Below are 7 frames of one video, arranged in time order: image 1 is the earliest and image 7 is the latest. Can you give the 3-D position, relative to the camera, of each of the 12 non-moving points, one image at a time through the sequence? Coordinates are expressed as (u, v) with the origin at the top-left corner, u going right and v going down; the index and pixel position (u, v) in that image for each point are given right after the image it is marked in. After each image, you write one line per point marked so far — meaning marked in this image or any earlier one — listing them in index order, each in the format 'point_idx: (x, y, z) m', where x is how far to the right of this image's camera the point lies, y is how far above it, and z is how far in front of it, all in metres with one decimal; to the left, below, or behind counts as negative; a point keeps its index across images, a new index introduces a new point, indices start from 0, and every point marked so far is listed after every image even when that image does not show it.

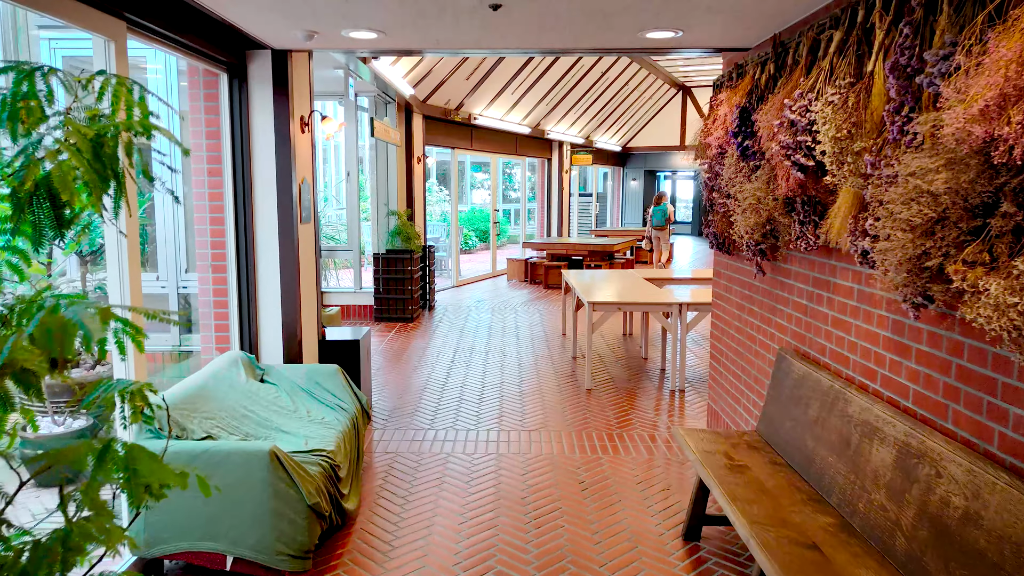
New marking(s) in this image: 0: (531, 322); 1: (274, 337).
0: (+0.2, -0.4, +8.0) m
1: (-1.2, -0.3, +3.8) m
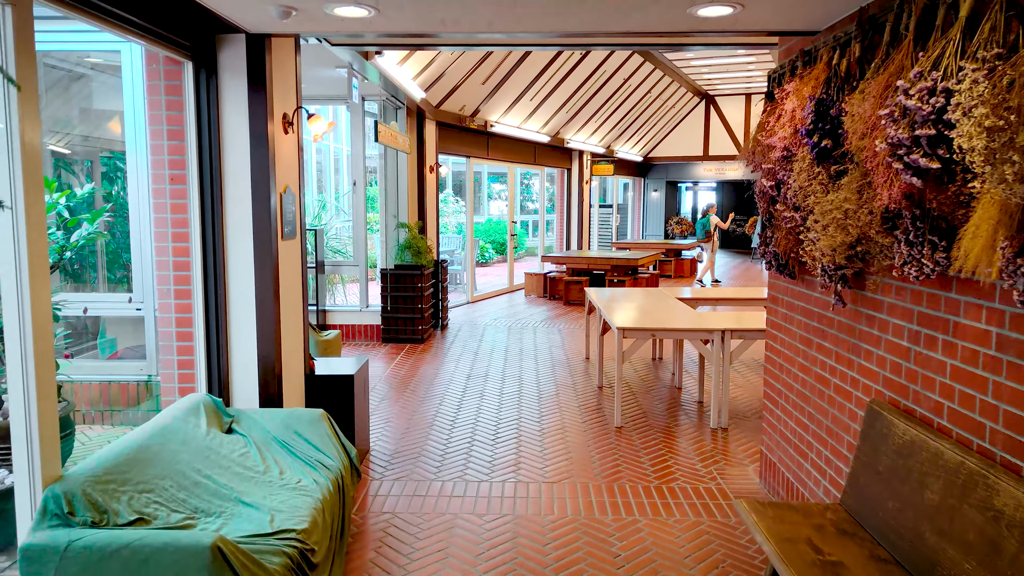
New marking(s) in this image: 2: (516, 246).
0: (+0.4, -0.6, +7.4) m
1: (-1.1, -0.4, +3.2) m
2: (+0.1, +0.7, +11.9) m
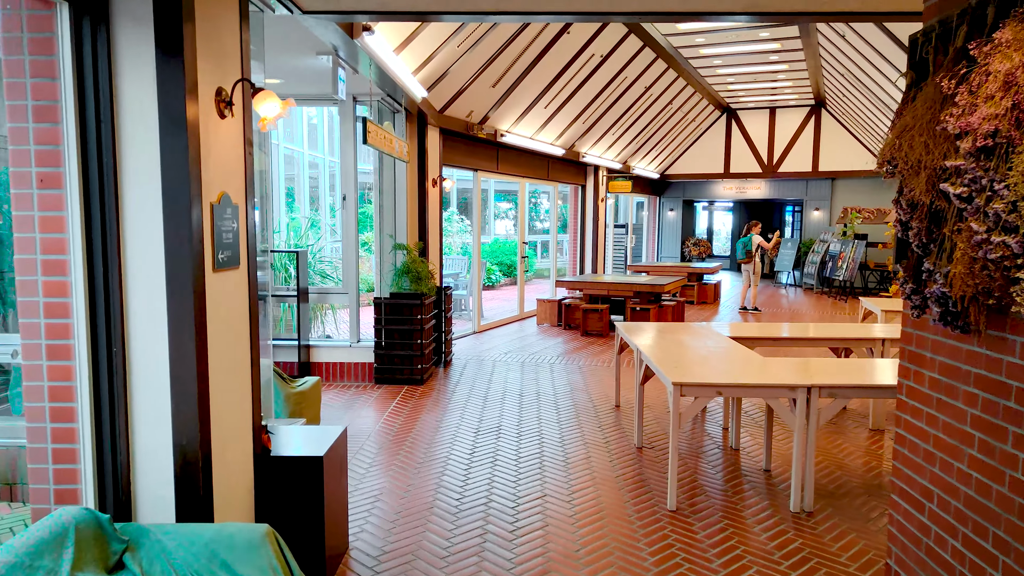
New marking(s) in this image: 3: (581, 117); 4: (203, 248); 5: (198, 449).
0: (+0.5, -0.9, +6.4) m
1: (-1.0, -0.5, +2.2) m
2: (+0.2, +0.3, +10.9) m
3: (+1.0, +2.4, +10.8) m
4: (-0.9, +0.1, +2.2) m
5: (-0.9, -0.5, +2.2) m
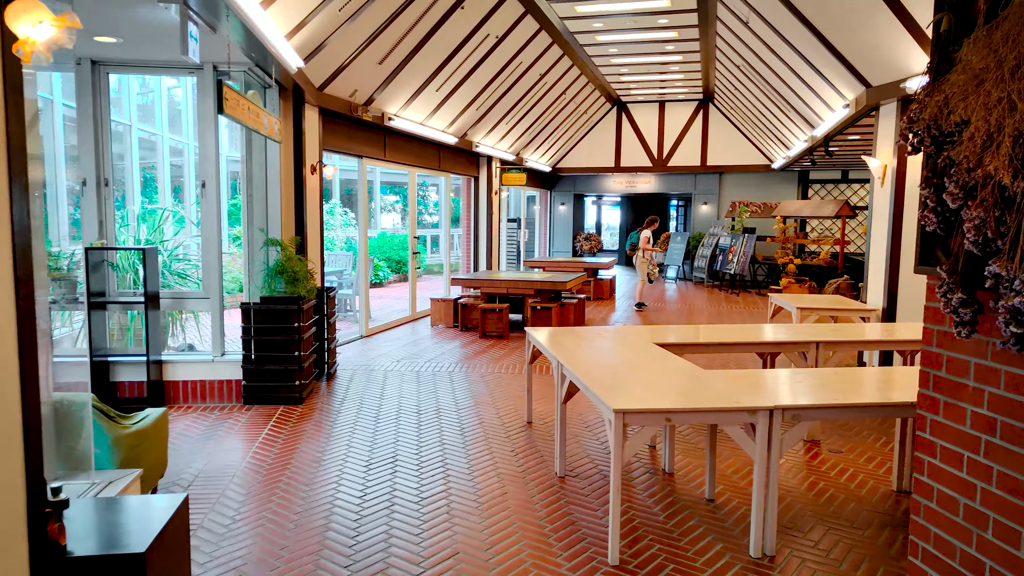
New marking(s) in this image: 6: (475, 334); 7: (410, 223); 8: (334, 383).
0: (-0.3, -0.9, +5.7) m
1: (-1.2, -0.6, +1.3) m
2: (-1.3, +0.3, +10.1) m
3: (-0.5, +2.5, +10.1) m
4: (-1.1, +0.1, +1.3) m
5: (-1.1, -0.5, +1.3) m
6: (-0.4, -0.5, +8.9) m
7: (-1.3, +0.8, +9.7) m
8: (-1.4, -0.8, +6.1) m
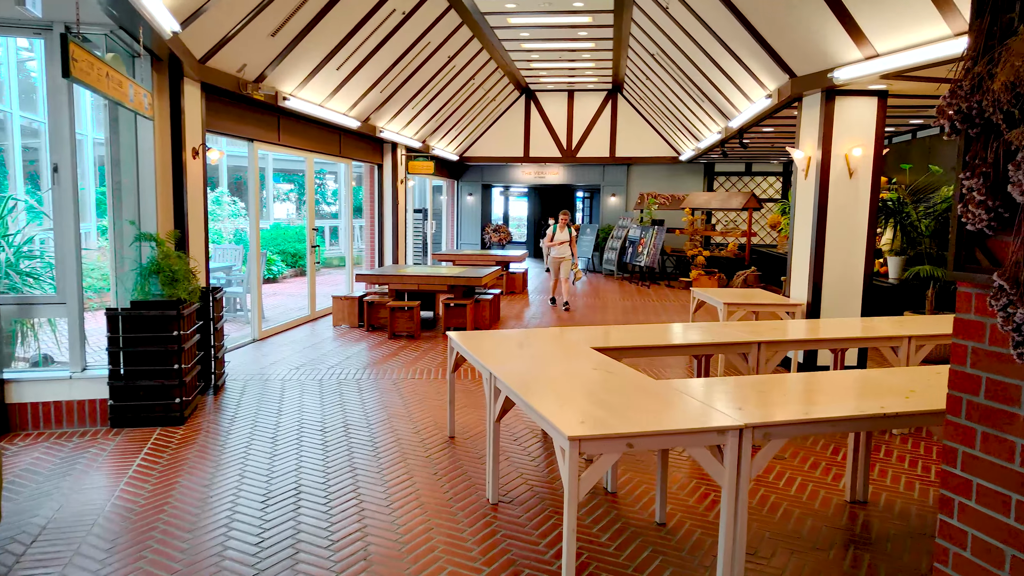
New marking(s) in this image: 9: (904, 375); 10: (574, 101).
0: (-0.8, -0.8, +5.1) m
1: (-1.2, -0.6, +0.7) m
2: (-2.4, +0.4, +9.3) m
3: (-1.7, +2.5, +9.4) m
4: (-1.1, 0.0, +0.7) m
5: (-1.1, -0.6, +0.7) m
6: (-1.4, -0.5, +8.3) m
7: (-2.4, +0.9, +8.9) m
8: (-2.1, -0.8, +5.4) m
9: (+2.1, -0.5, +4.1) m
10: (+1.3, +3.9, +15.6) m
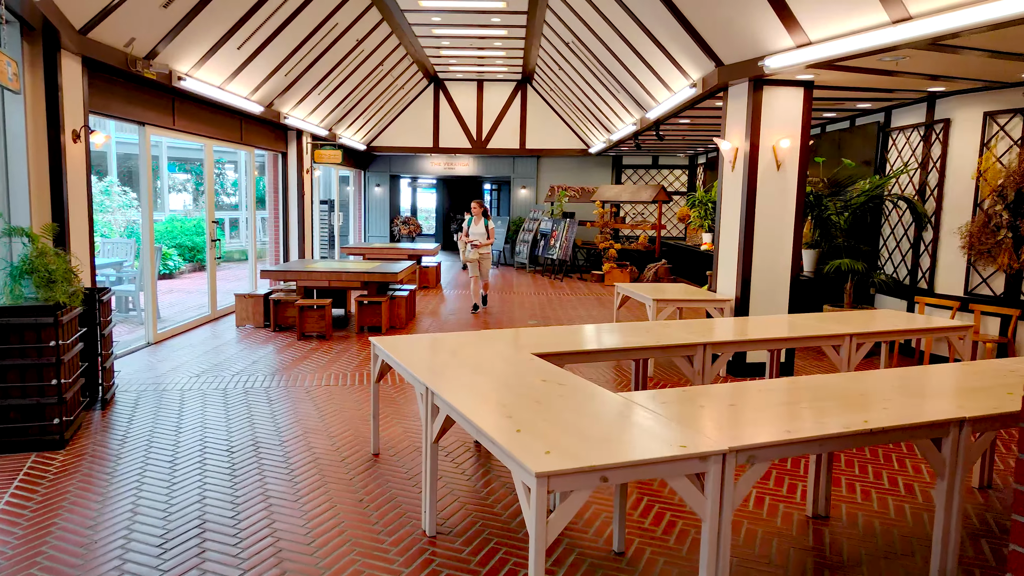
0: (-1.3, -0.8, +4.7) m
1: (-1.0, -0.7, +0.2) m
2: (-3.4, +0.4, +8.7) m
3: (-2.7, +2.6, +8.8) m
4: (-0.9, 0.0, +0.3) m
5: (-0.9, -0.6, +0.3) m
6: (-2.3, -0.5, +7.7) m
7: (-3.4, +0.9, +8.2) m
8: (-2.5, -0.8, +4.8) m
9: (+1.8, -0.5, +4.1) m
10: (-0.6, +4.0, +15.3) m
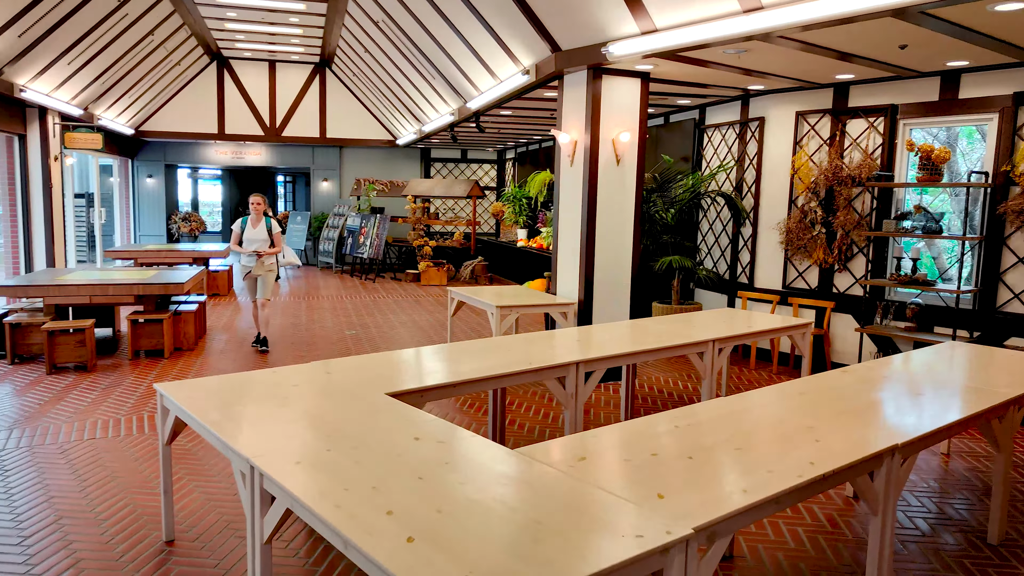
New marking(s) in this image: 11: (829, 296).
0: (-2.0, -1.0, +3.3) m
1: (-0.6, -0.8, -0.9) m
2: (-5.1, +0.2, +6.6) m
3: (-4.6, +2.4, +6.9) m
4: (-0.5, -0.2, -0.8) m
5: (-0.5, -0.8, -0.8) m
6: (-3.8, -0.6, +6.0) m
7: (-5.0, +0.7, +6.2) m
8: (-3.3, -1.0, +3.2) m
9: (+1.1, -0.5, +3.6) m
10: (-4.3, +3.9, +13.7) m
11: (+3.1, -0.1, +7.3) m
